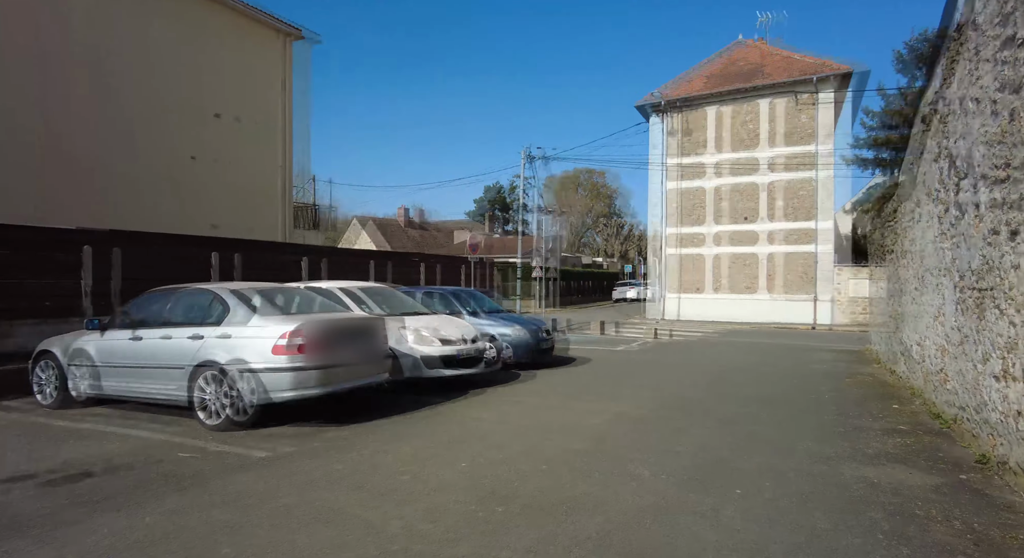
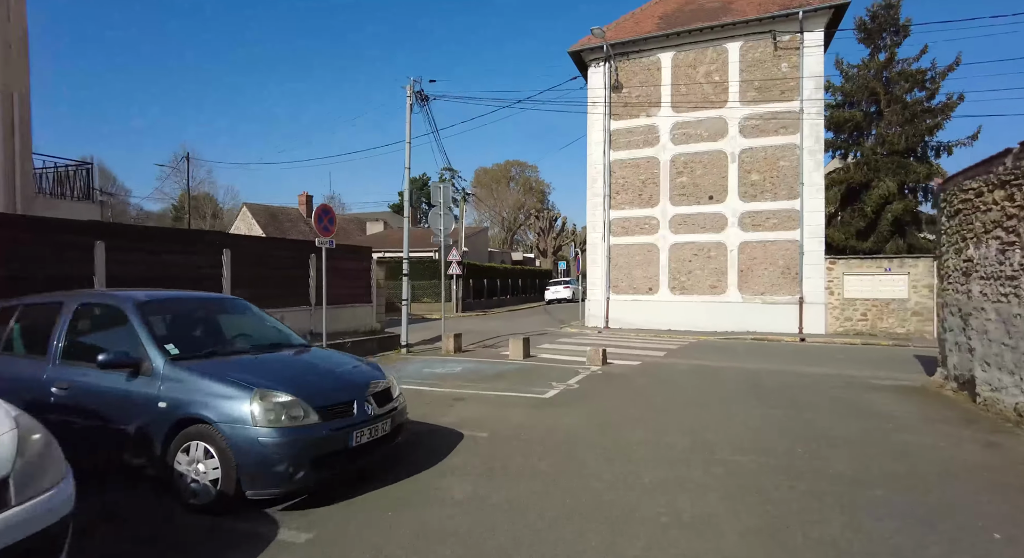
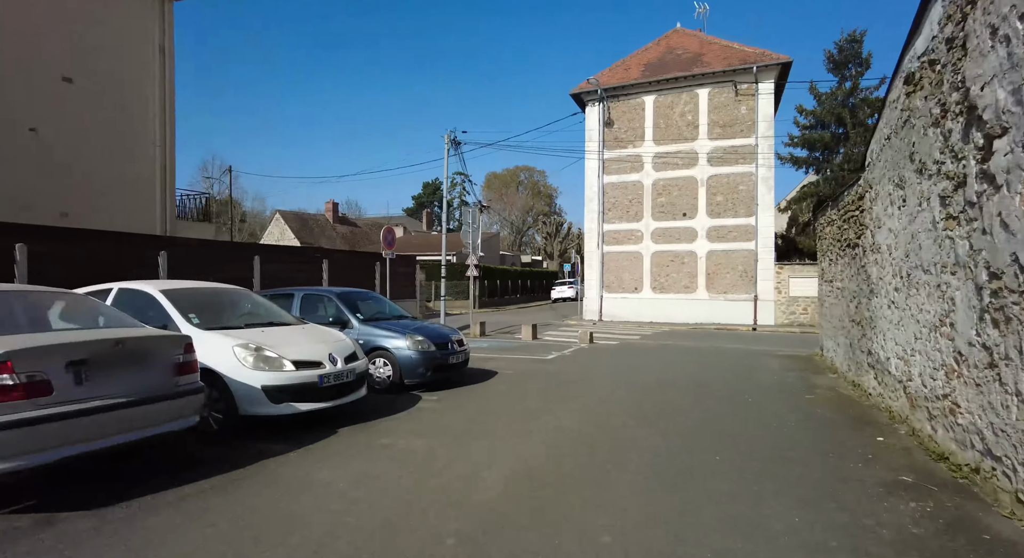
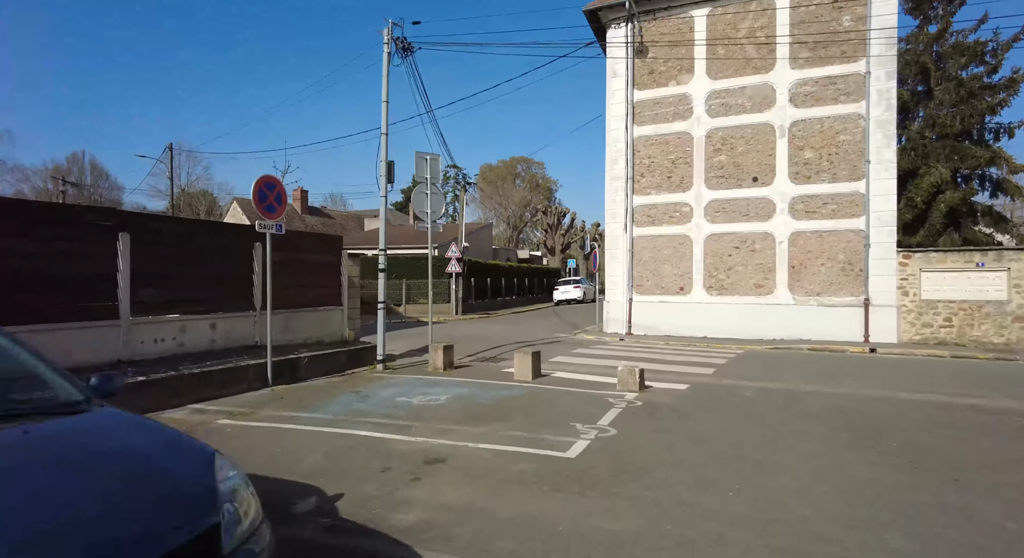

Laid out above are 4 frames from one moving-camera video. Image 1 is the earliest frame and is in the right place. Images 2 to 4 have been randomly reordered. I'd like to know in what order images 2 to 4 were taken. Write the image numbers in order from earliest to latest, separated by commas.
3, 2, 4
